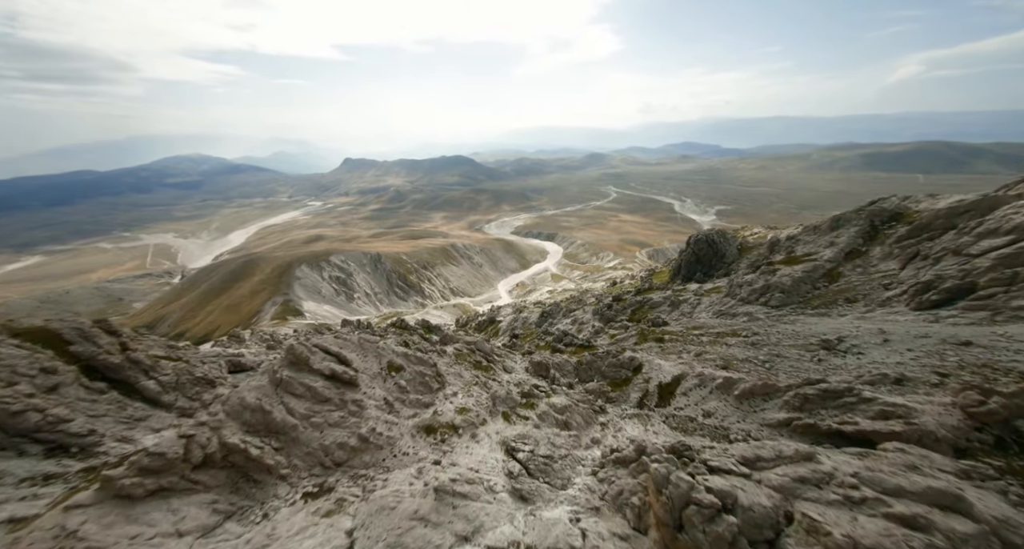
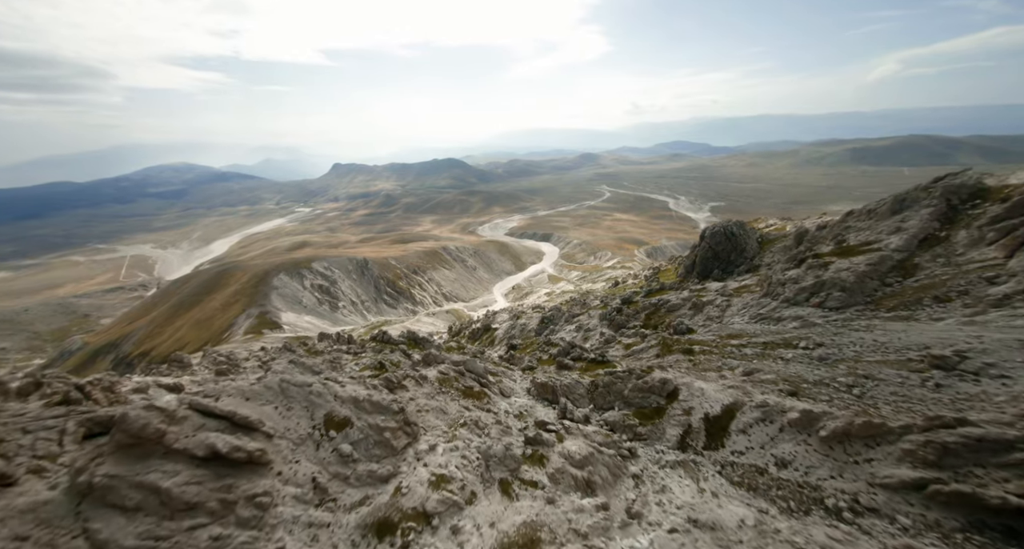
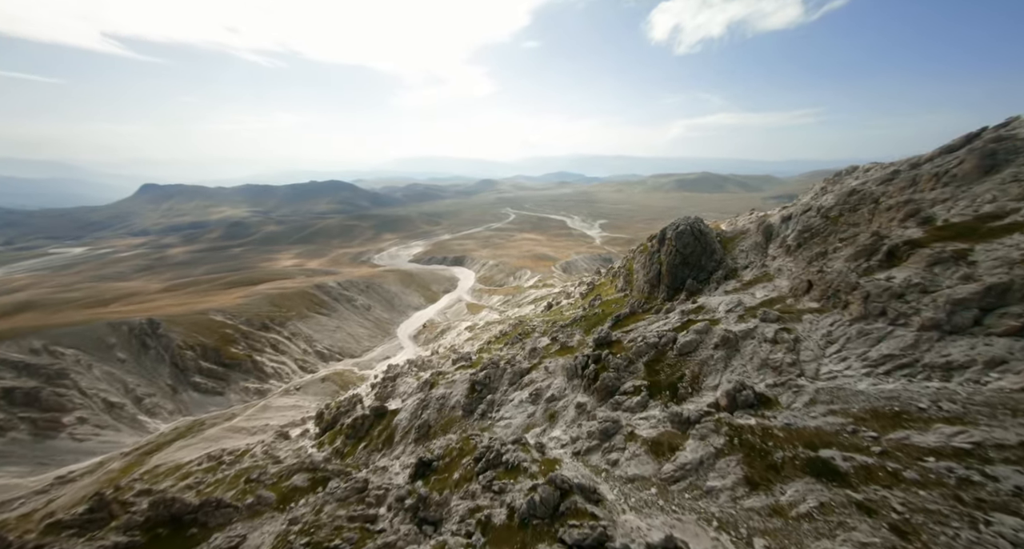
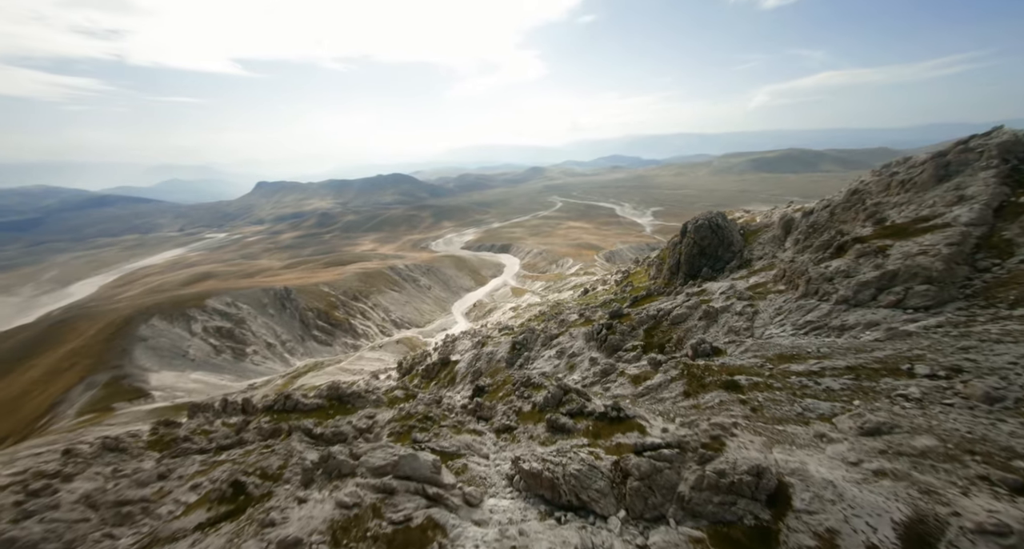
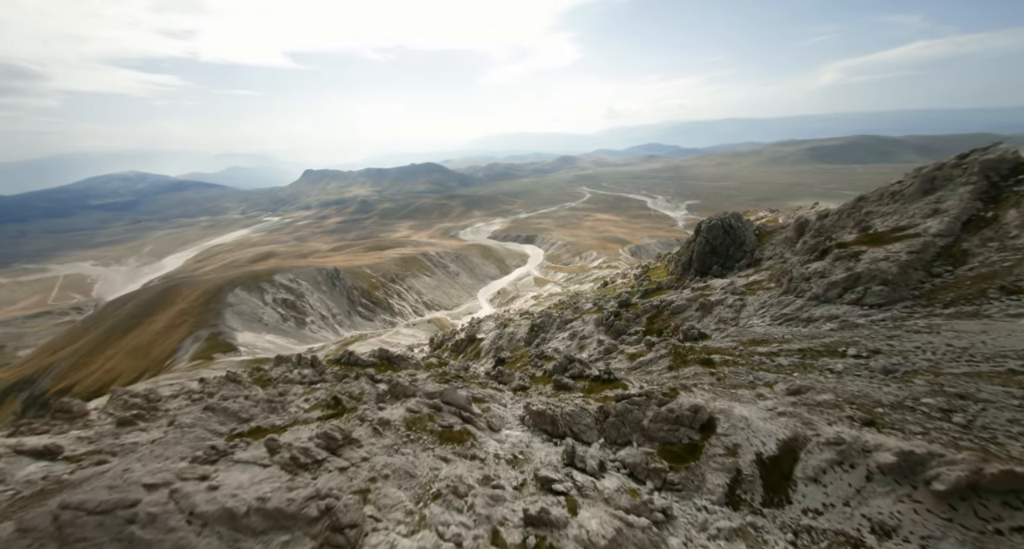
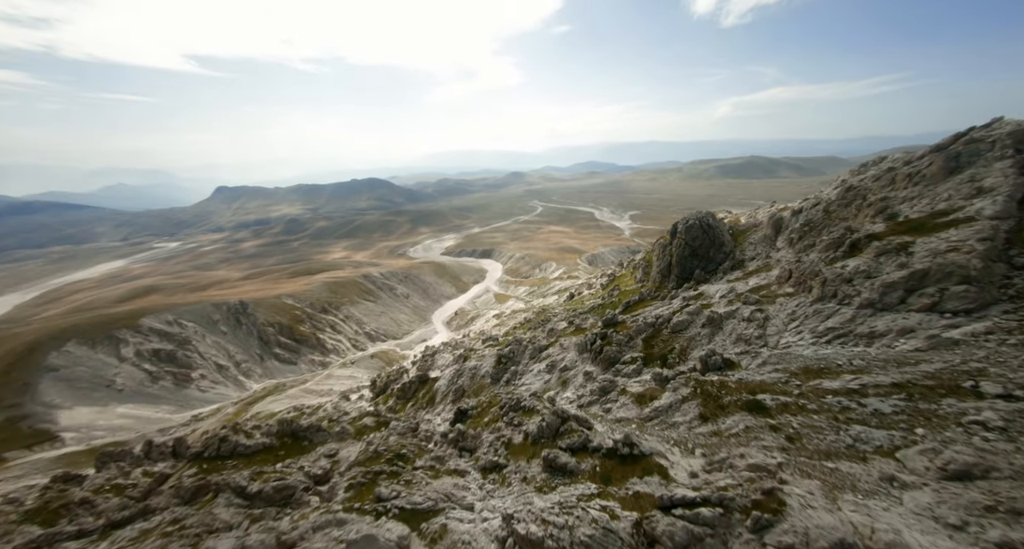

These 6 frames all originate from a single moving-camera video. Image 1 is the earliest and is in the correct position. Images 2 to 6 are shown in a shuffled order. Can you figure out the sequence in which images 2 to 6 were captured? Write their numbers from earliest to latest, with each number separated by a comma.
2, 5, 4, 6, 3
